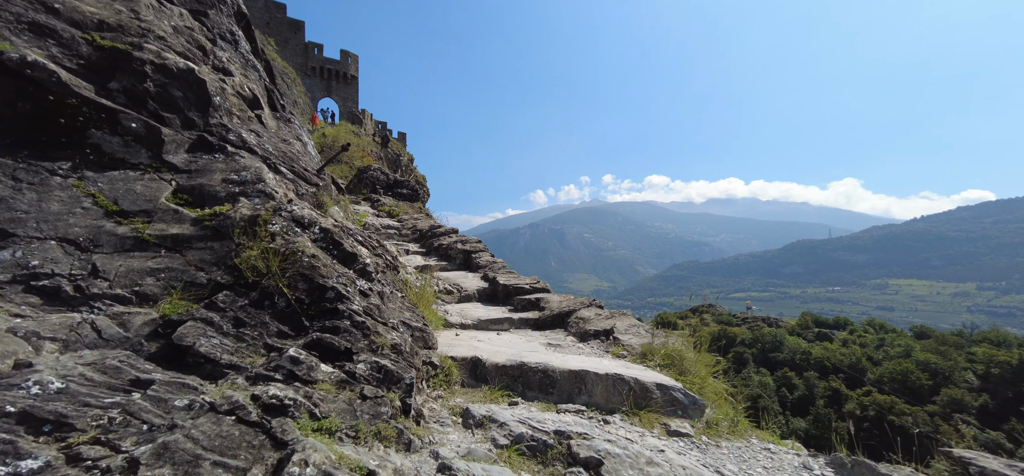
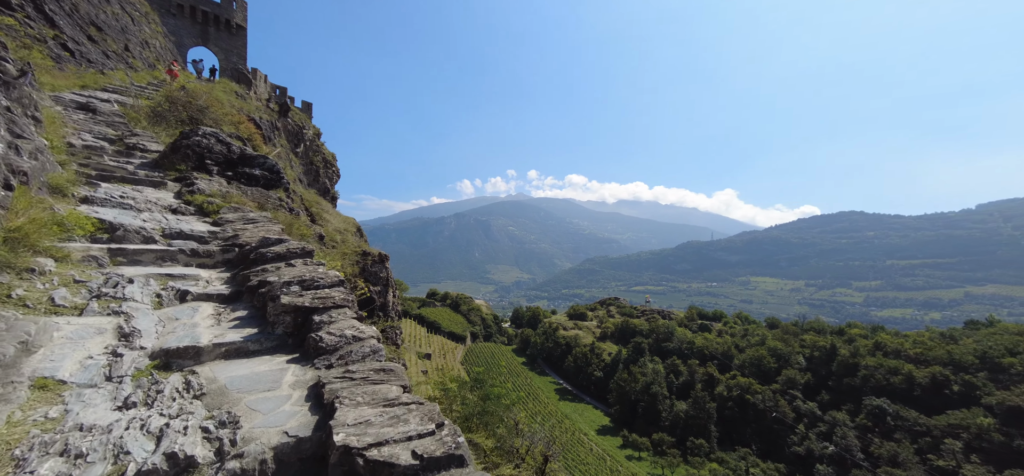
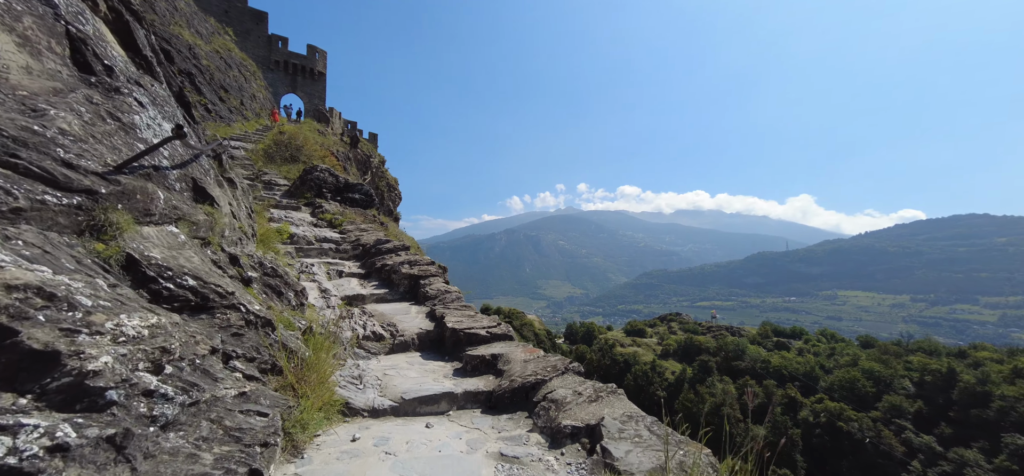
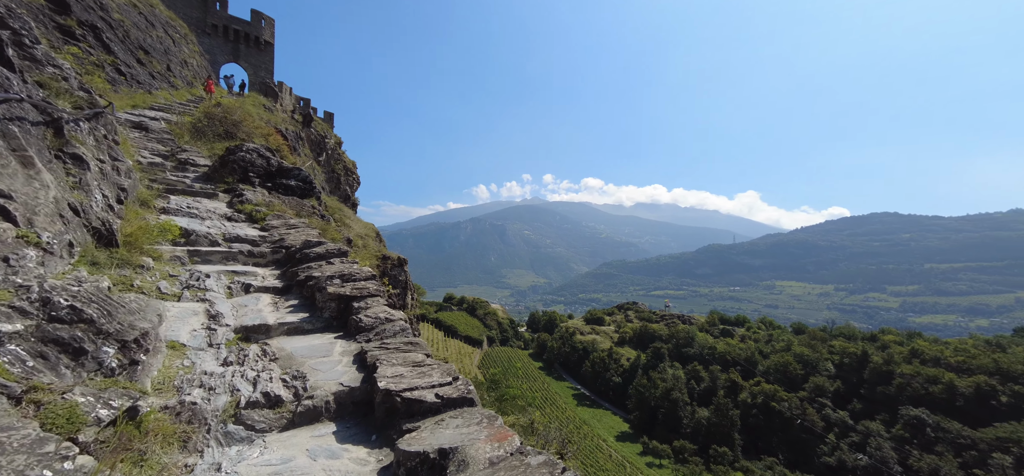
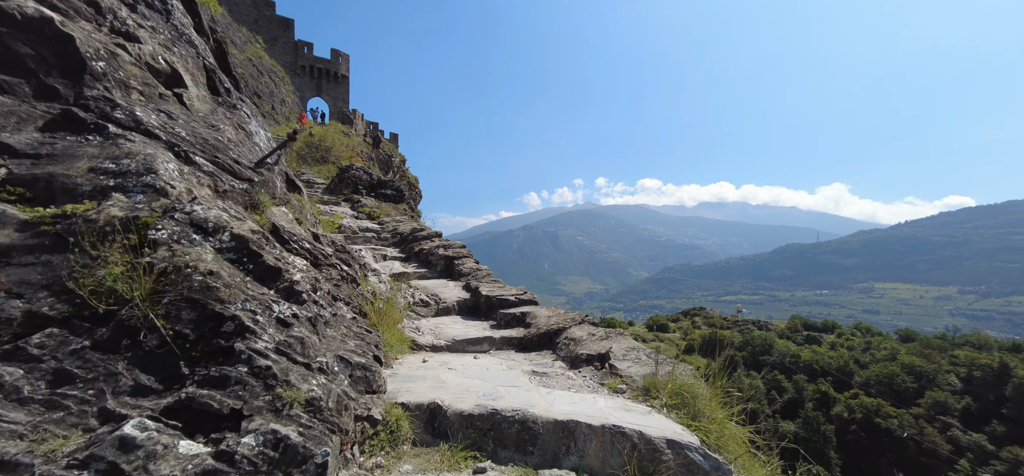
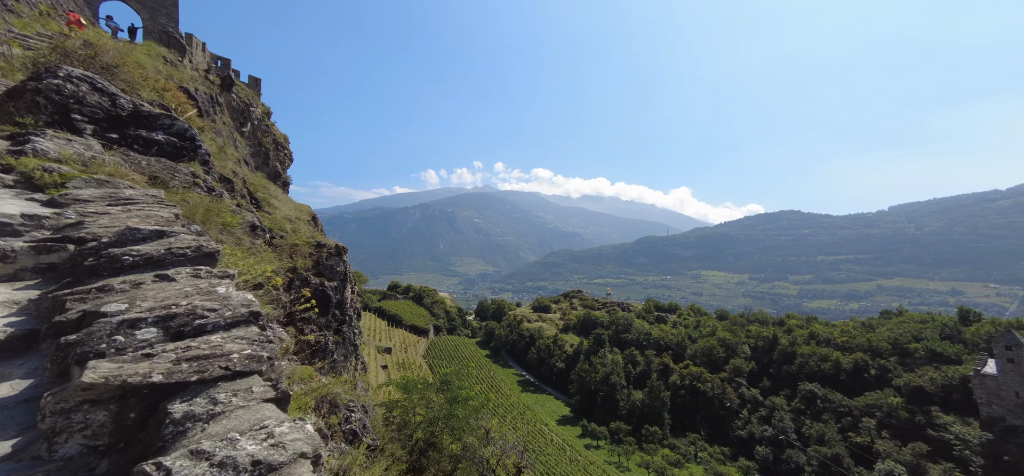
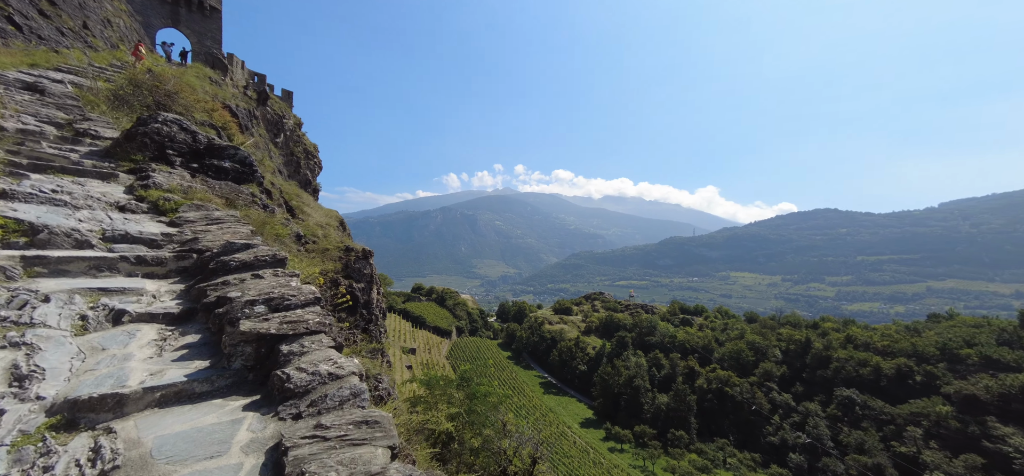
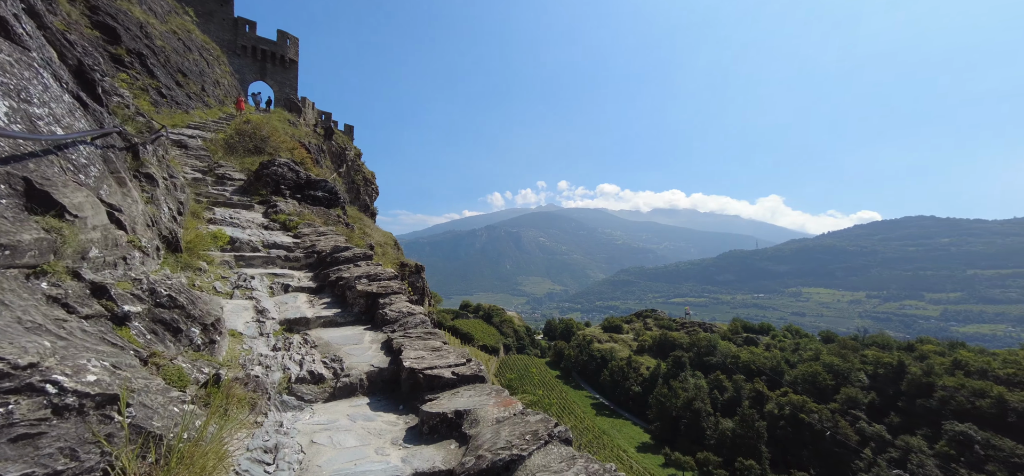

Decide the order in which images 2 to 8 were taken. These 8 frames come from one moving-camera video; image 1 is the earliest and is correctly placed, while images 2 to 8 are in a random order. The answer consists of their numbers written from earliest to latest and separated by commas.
5, 3, 8, 4, 2, 7, 6
